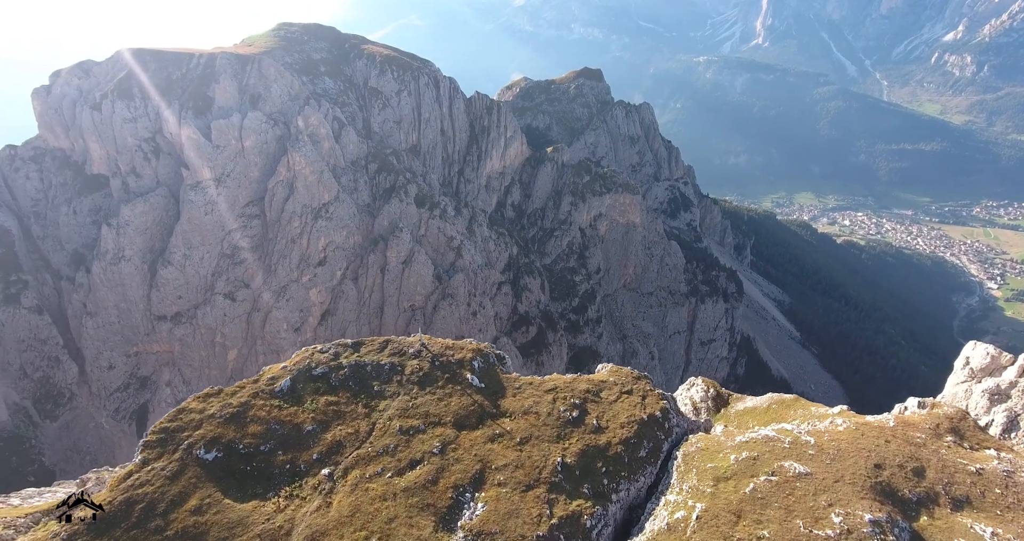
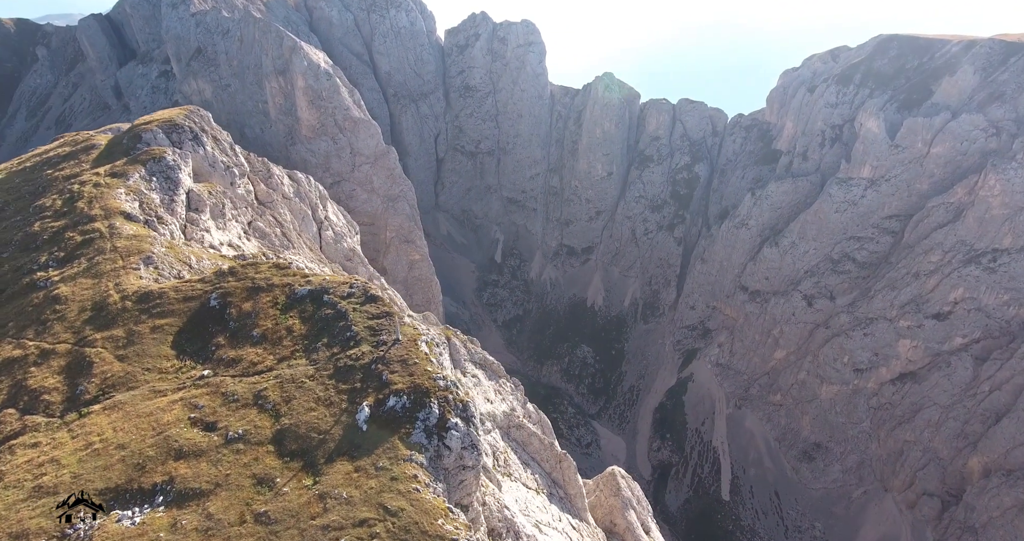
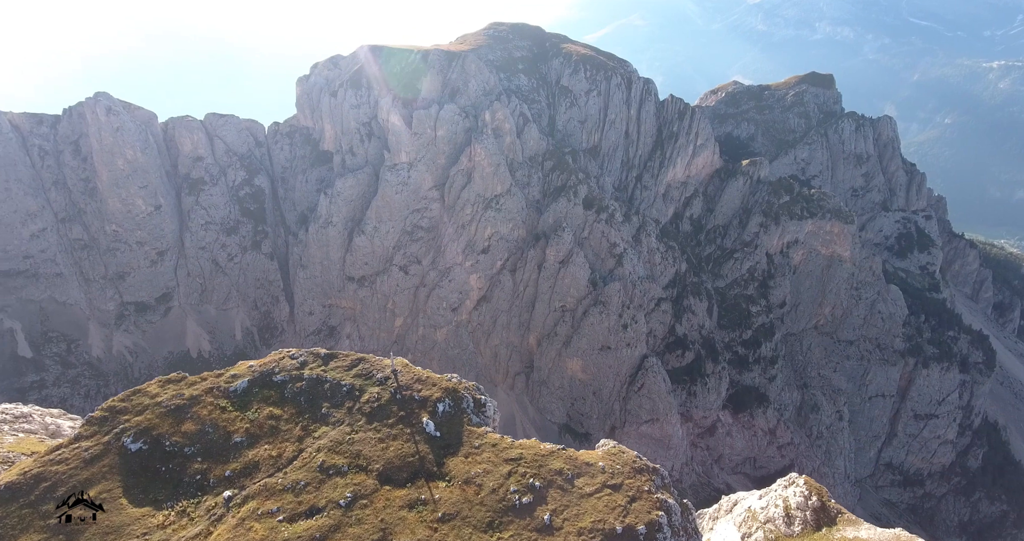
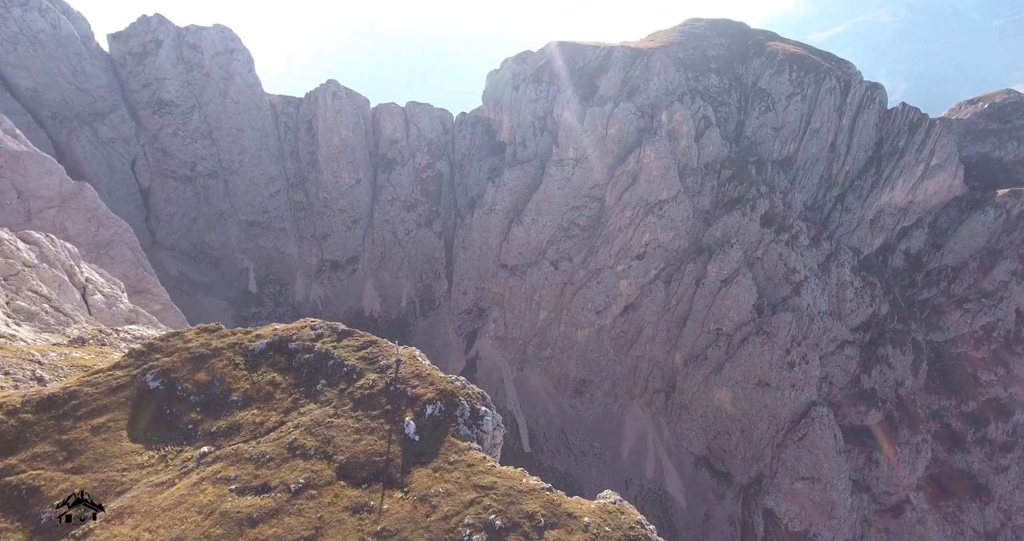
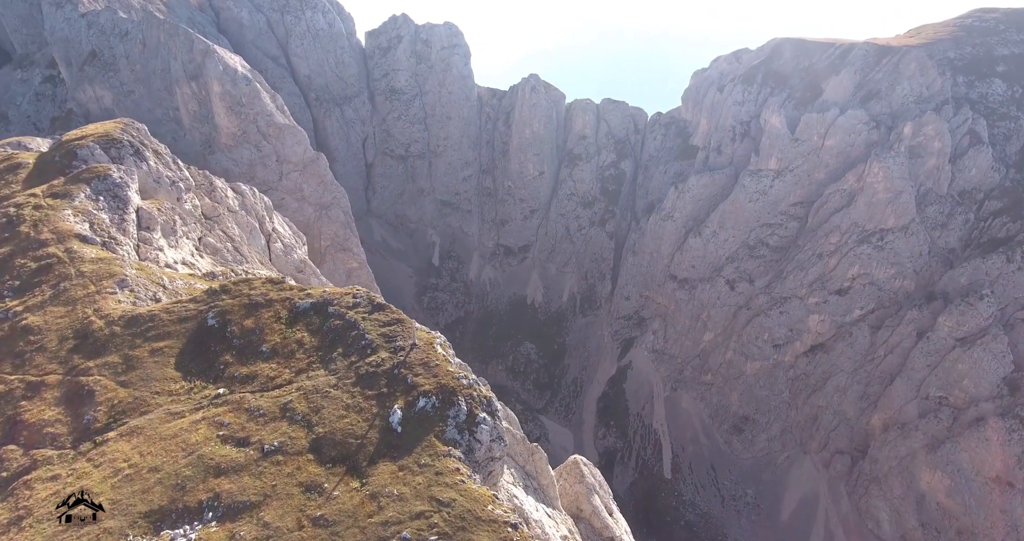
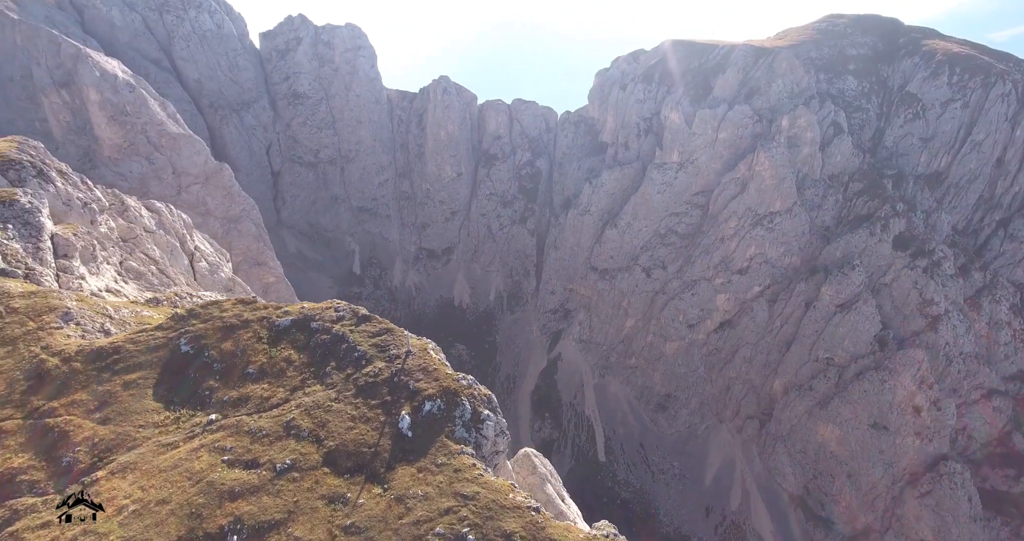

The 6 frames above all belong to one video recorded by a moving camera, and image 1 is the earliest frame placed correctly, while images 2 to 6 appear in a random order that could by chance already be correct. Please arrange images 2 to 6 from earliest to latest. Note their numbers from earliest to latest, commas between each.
3, 4, 6, 5, 2
